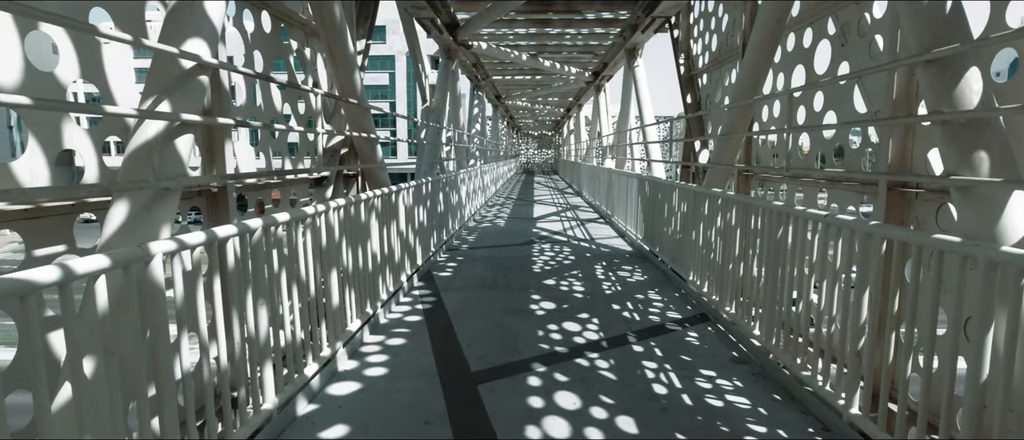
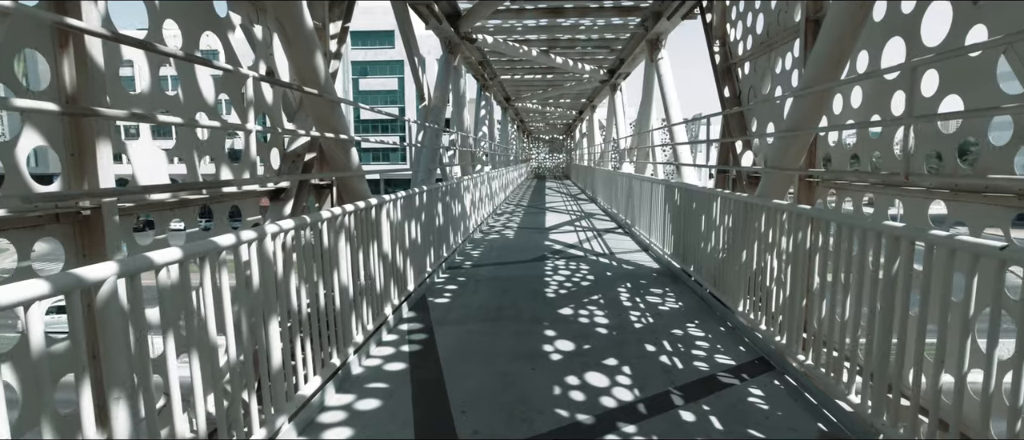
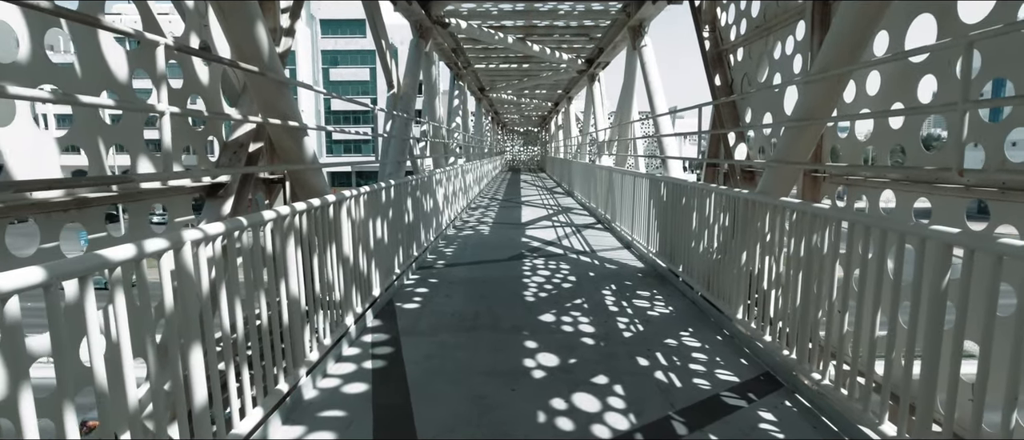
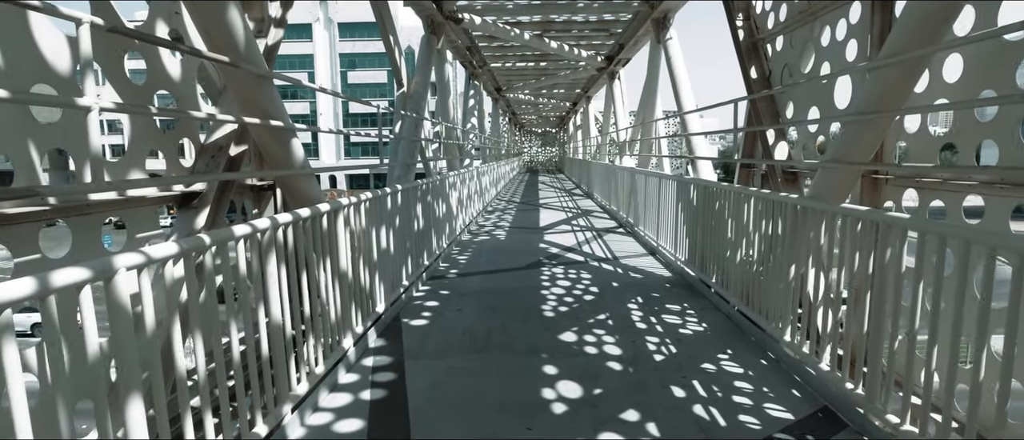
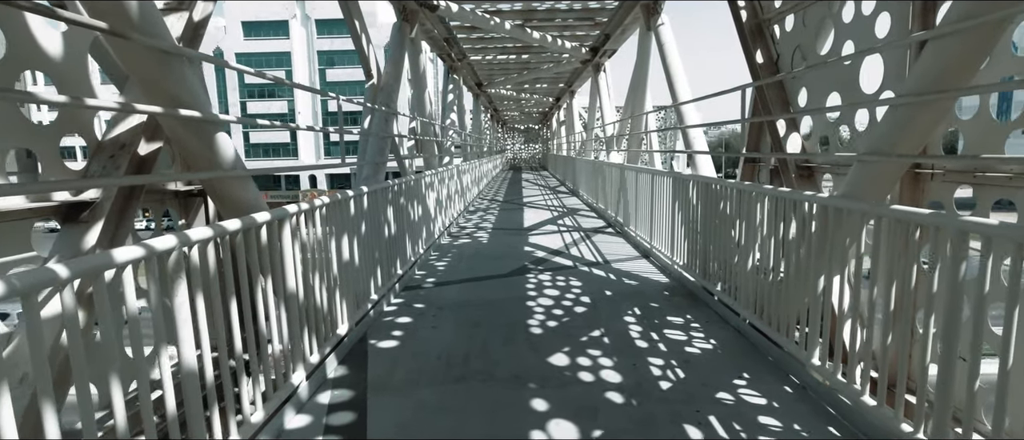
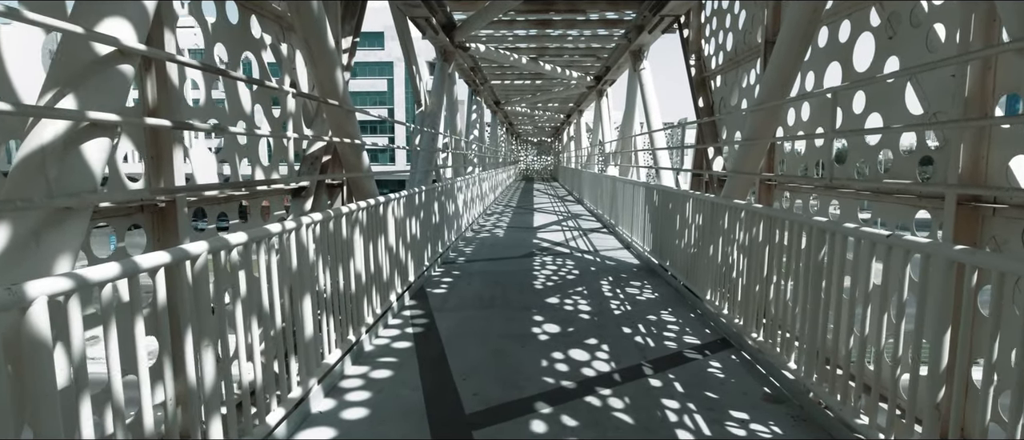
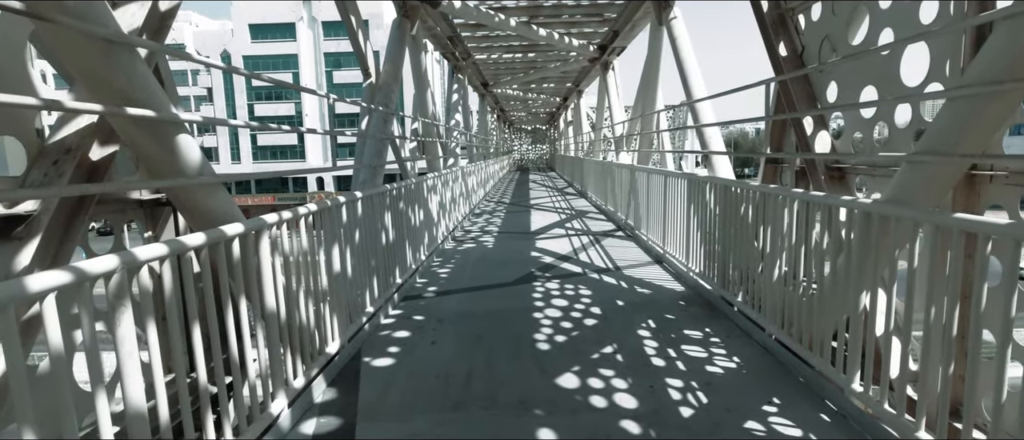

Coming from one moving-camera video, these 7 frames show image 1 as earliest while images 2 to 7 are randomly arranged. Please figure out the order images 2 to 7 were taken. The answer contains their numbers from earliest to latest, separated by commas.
6, 2, 3, 4, 5, 7
